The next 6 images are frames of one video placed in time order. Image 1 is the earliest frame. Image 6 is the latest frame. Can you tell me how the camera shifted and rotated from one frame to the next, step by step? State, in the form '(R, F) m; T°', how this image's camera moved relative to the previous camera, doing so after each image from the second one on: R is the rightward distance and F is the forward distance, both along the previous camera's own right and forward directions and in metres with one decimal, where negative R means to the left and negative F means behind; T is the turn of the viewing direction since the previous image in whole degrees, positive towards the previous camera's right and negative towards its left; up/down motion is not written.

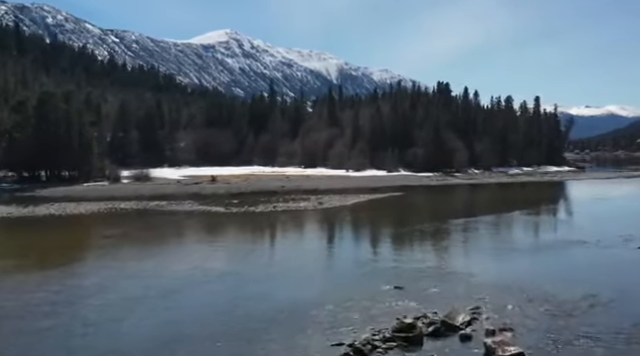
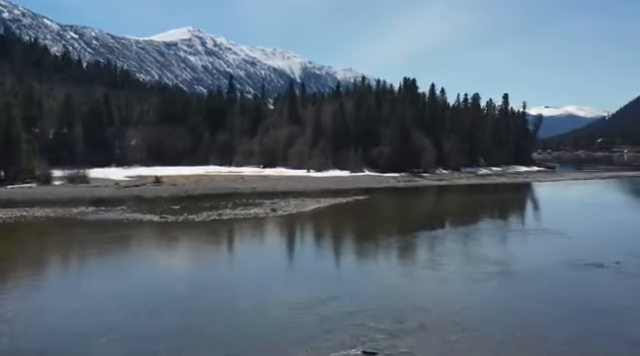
(+0.3, +3.7) m; +3°
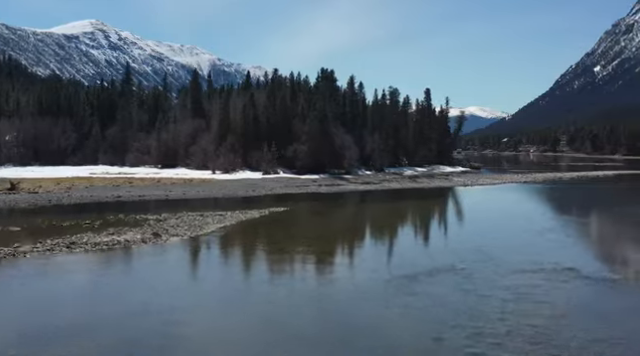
(+0.1, +6.9) m; +7°
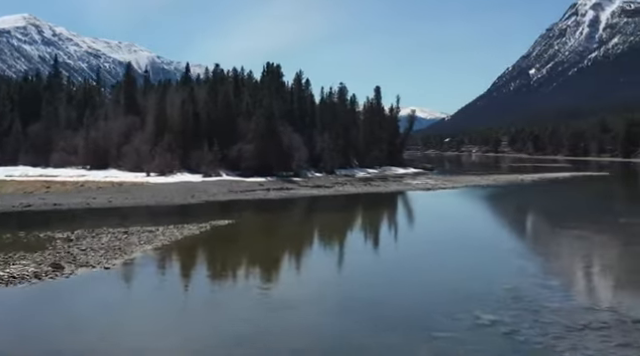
(-0.3, +4.0) m; +5°
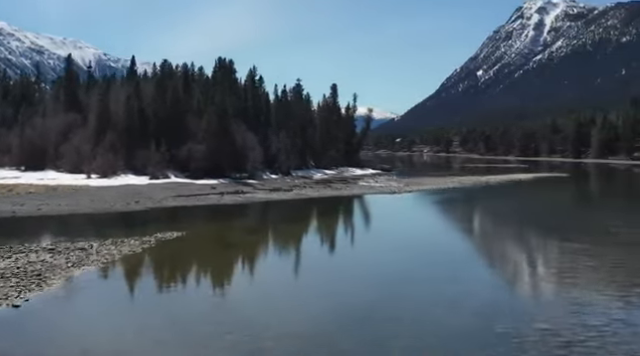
(-0.4, +2.7) m; +4°
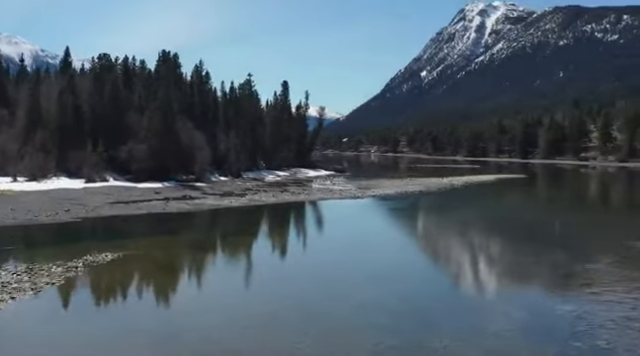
(-0.5, +3.1) m; +4°
